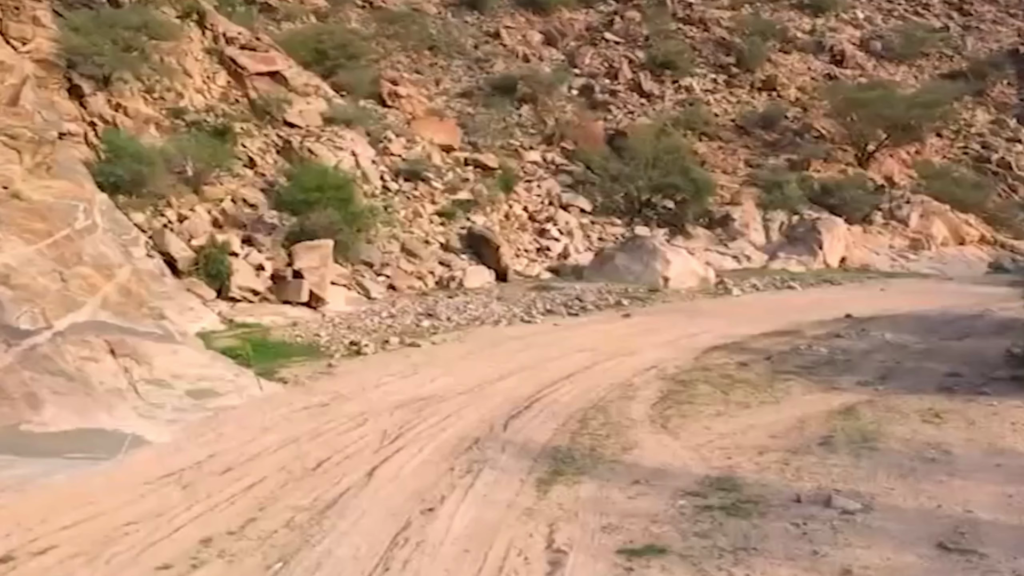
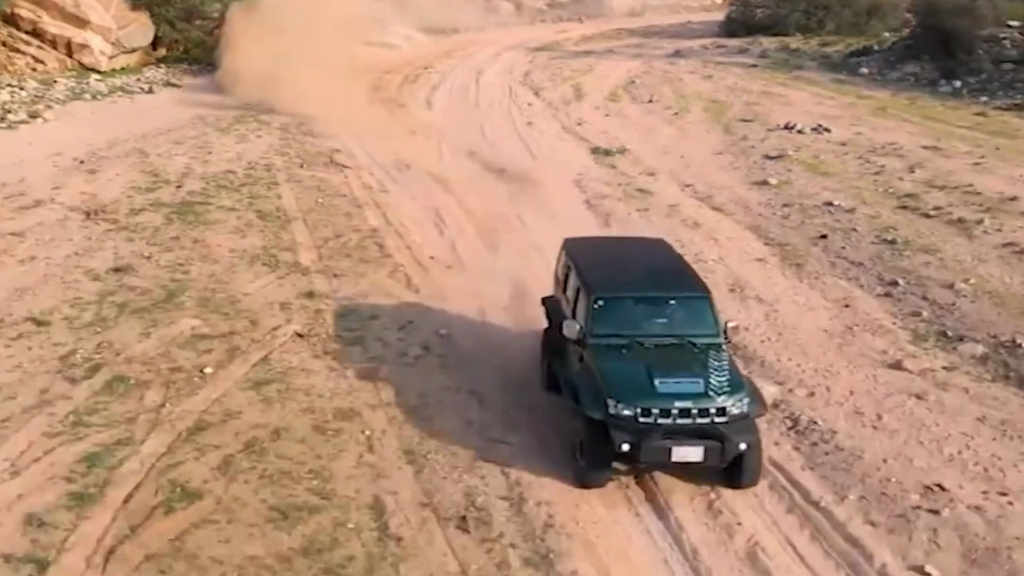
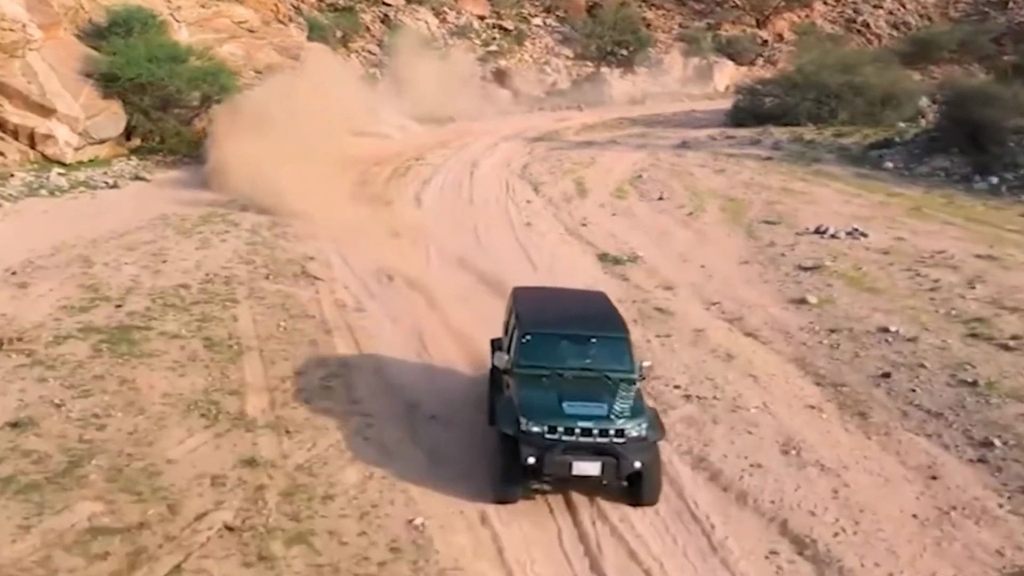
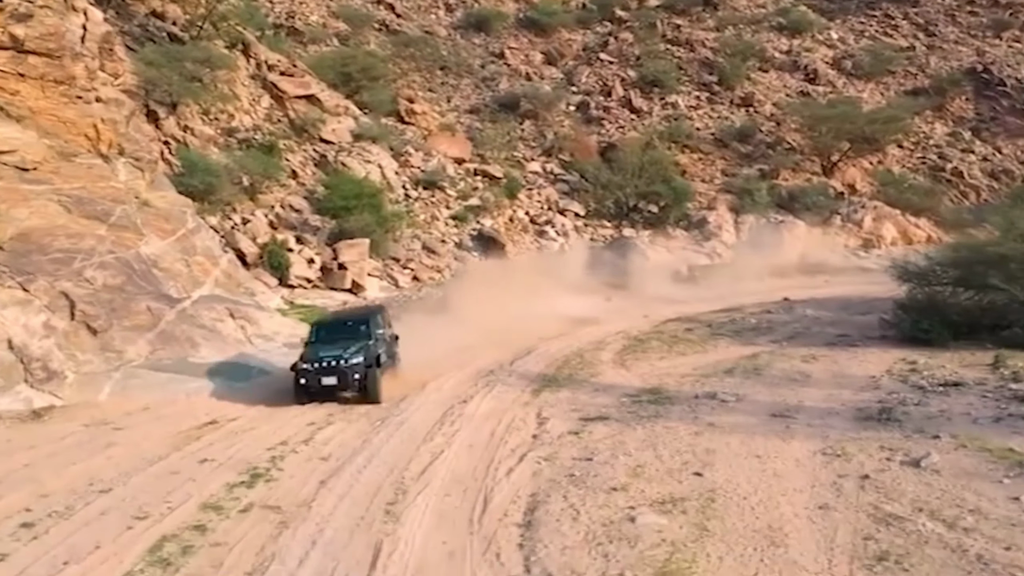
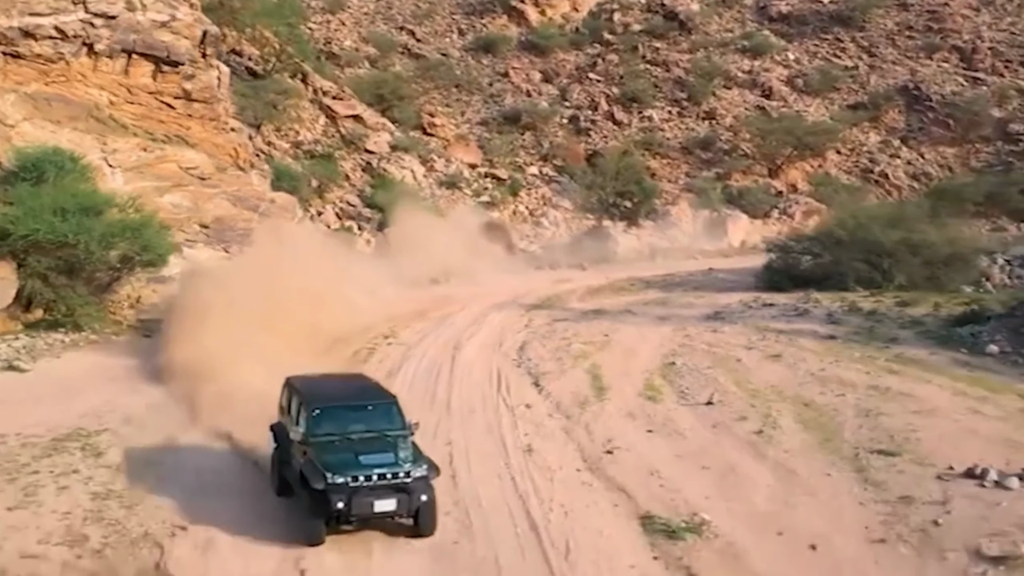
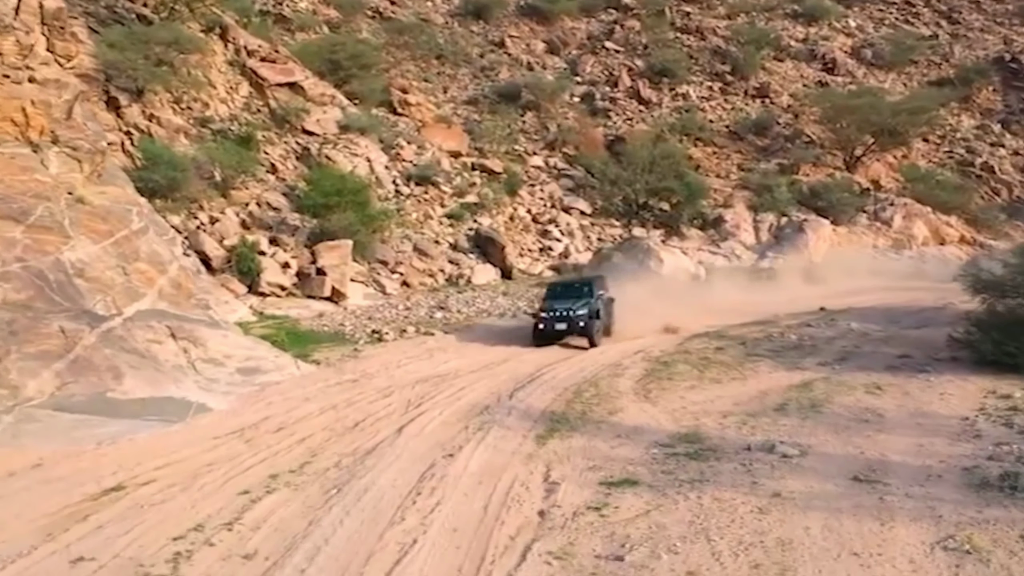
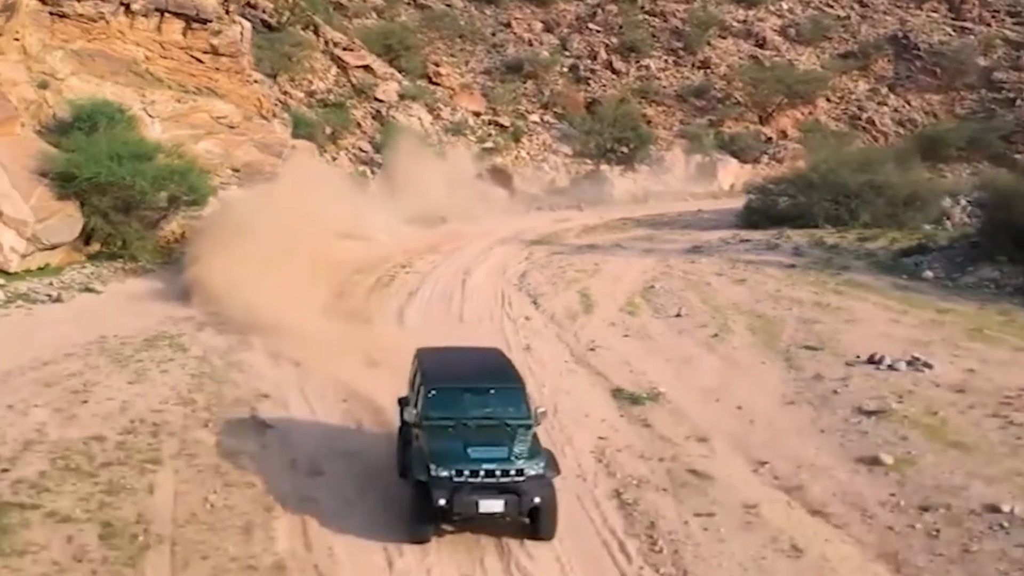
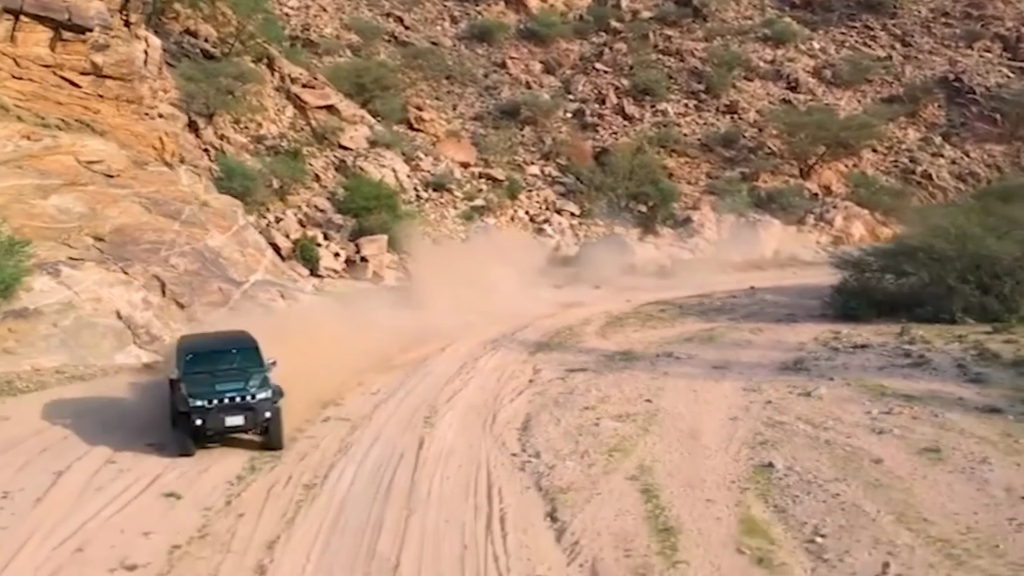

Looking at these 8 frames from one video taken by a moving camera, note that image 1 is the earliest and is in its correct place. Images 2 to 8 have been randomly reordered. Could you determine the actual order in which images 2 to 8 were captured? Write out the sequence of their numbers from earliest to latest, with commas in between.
6, 4, 8, 5, 7, 3, 2
